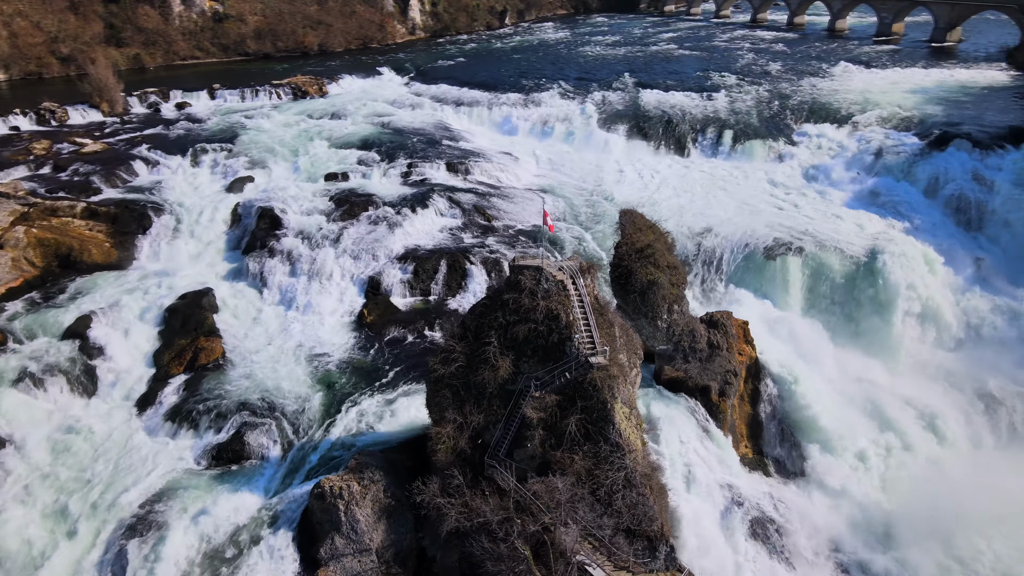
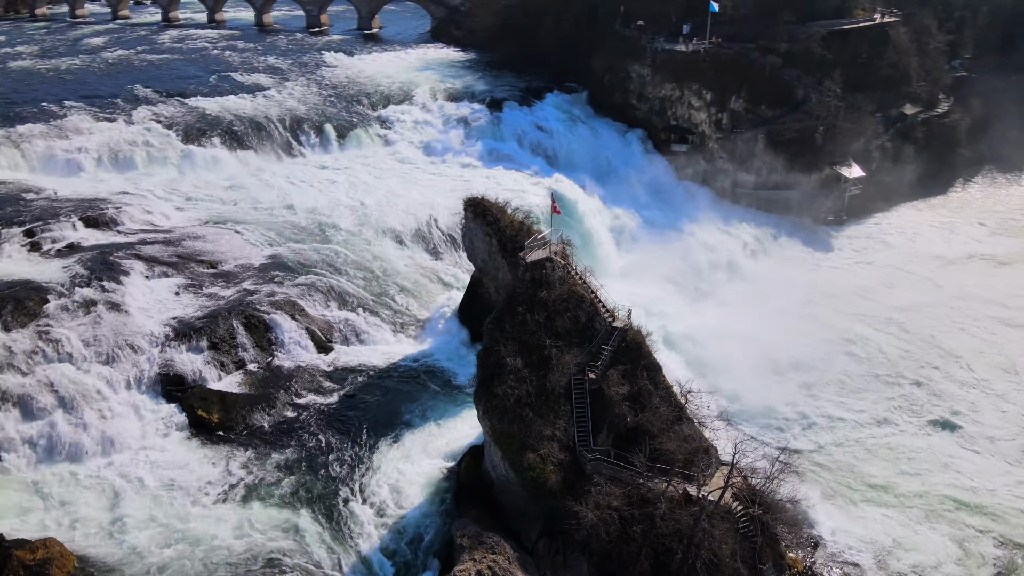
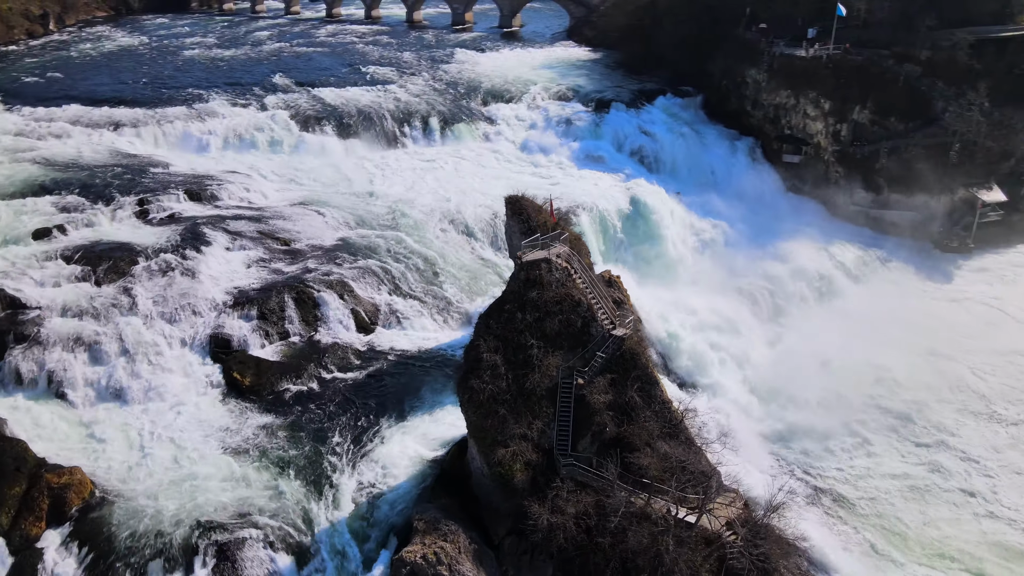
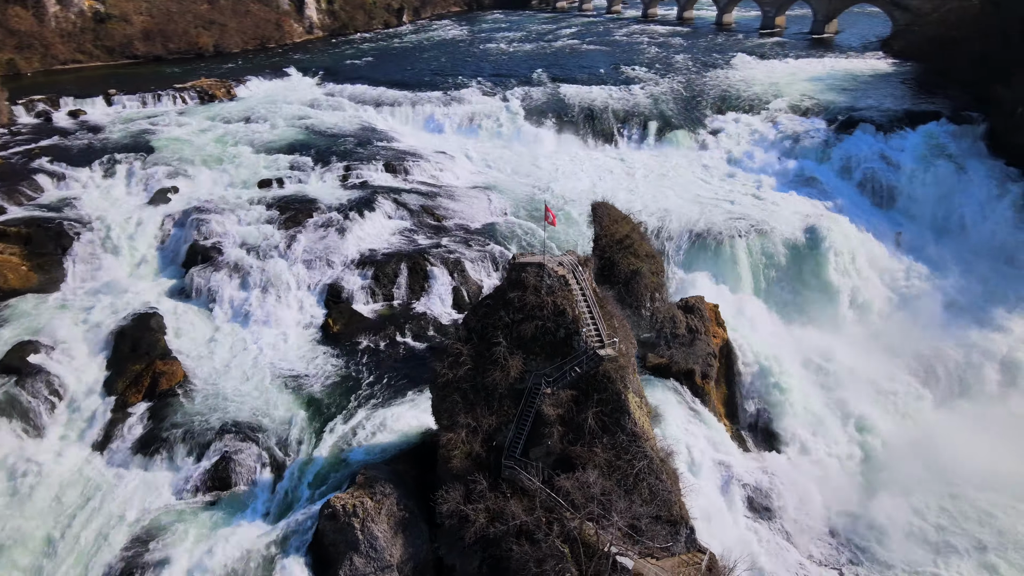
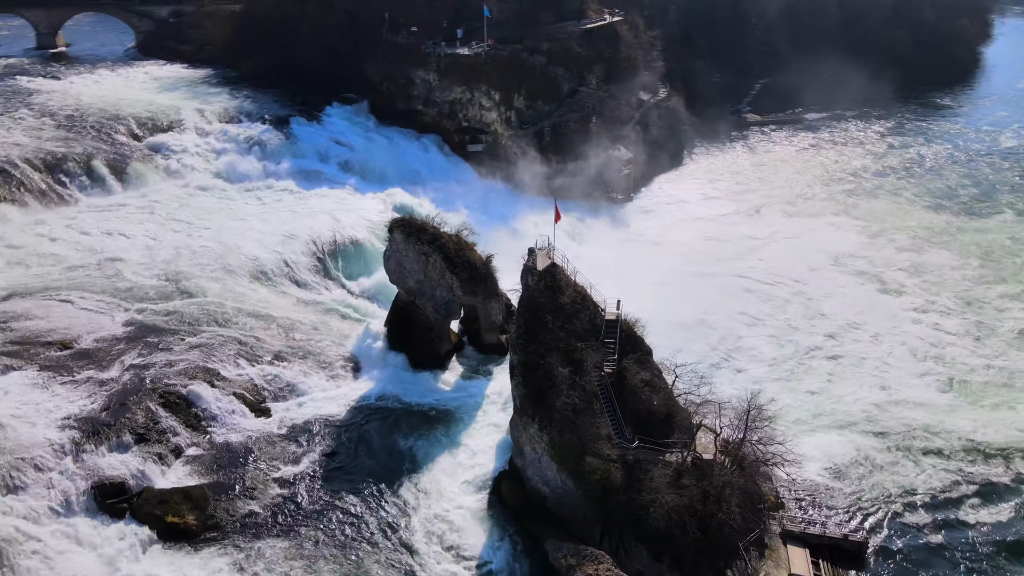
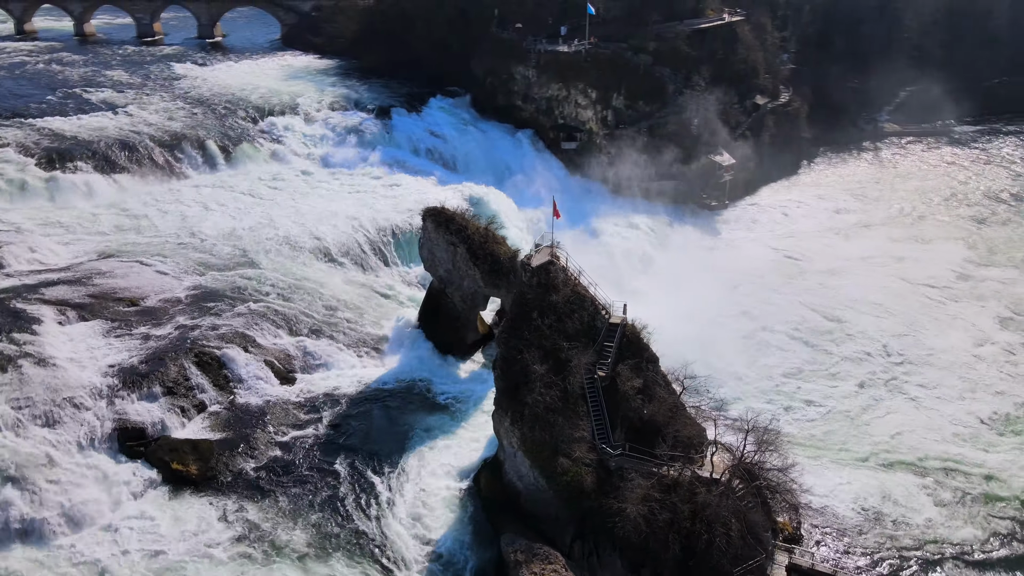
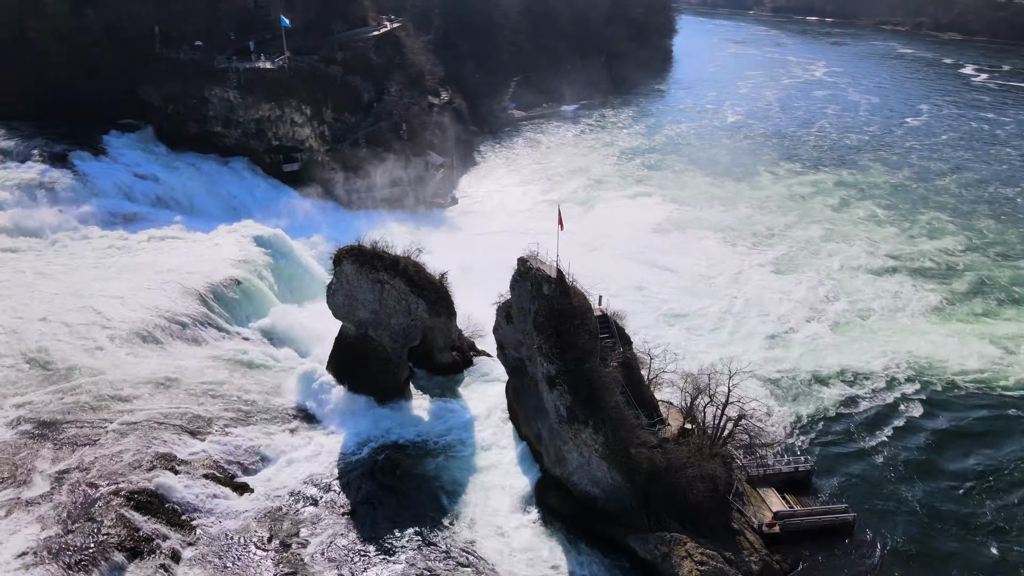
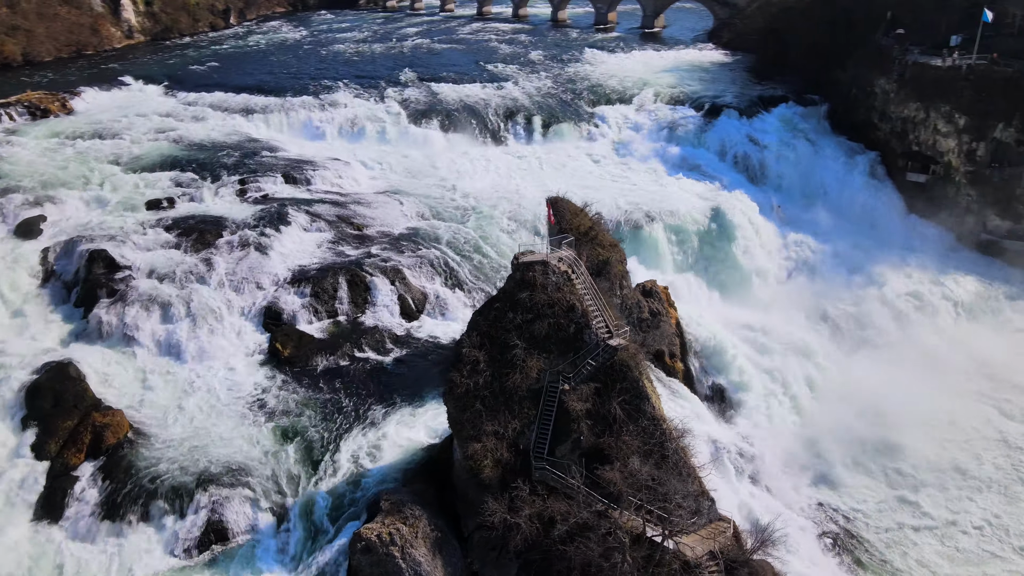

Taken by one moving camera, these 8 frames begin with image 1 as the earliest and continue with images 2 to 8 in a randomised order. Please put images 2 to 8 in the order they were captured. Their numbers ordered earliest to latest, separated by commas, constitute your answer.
4, 8, 3, 2, 6, 5, 7
